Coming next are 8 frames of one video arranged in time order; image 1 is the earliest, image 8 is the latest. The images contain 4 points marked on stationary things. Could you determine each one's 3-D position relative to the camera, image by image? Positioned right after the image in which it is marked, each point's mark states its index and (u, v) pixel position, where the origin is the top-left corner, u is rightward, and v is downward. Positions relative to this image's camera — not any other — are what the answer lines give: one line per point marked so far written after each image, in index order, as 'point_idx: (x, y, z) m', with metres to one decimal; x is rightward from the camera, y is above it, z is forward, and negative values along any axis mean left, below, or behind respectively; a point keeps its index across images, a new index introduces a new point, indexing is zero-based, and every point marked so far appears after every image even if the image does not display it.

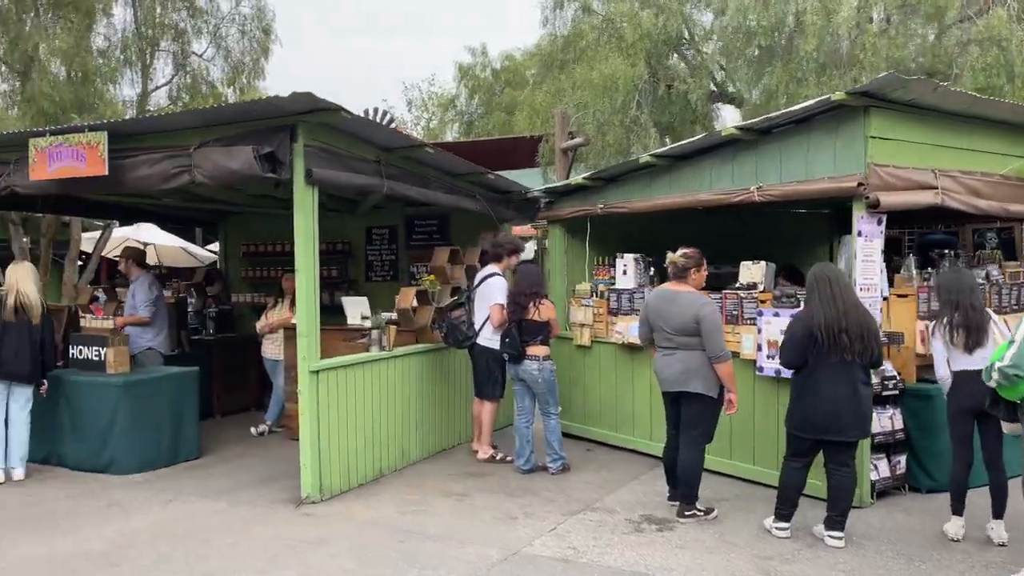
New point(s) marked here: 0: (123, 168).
0: (-2.9, +0.9, +5.8) m
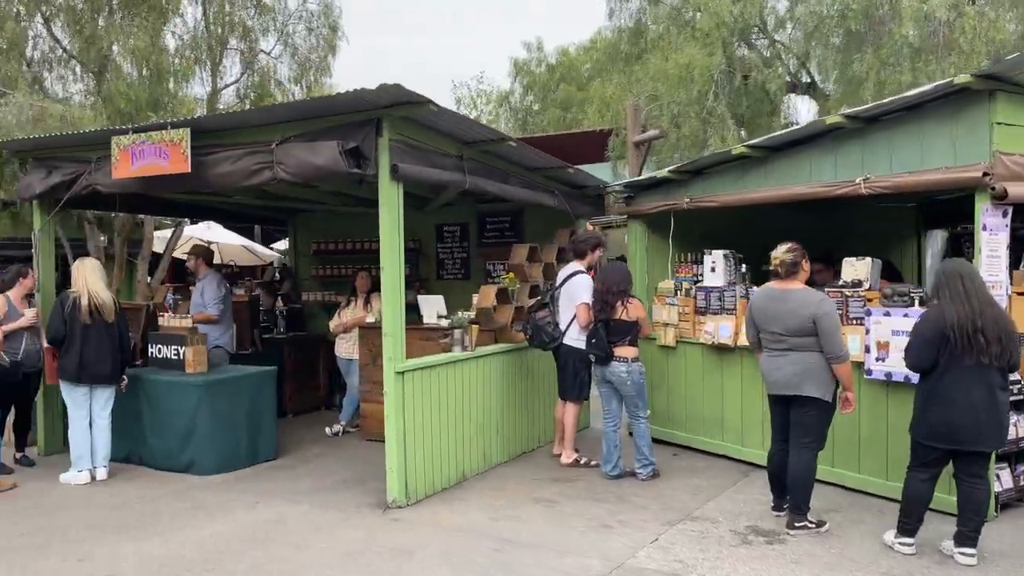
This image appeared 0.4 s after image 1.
0: (-2.2, +0.9, +5.8) m
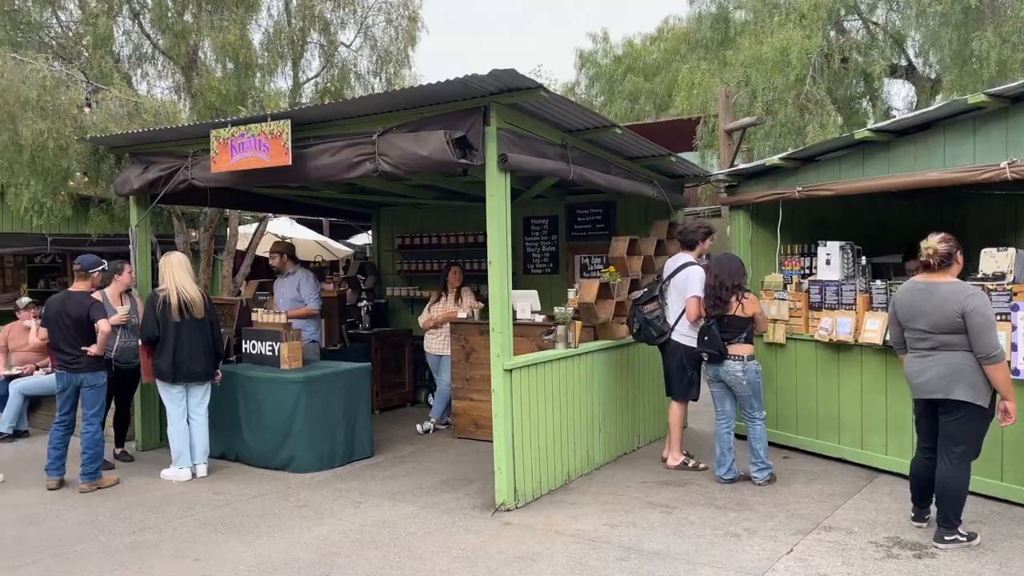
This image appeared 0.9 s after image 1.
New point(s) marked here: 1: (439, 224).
0: (-1.5, +0.9, +5.7) m
1: (-0.8, +0.7, +8.7) m
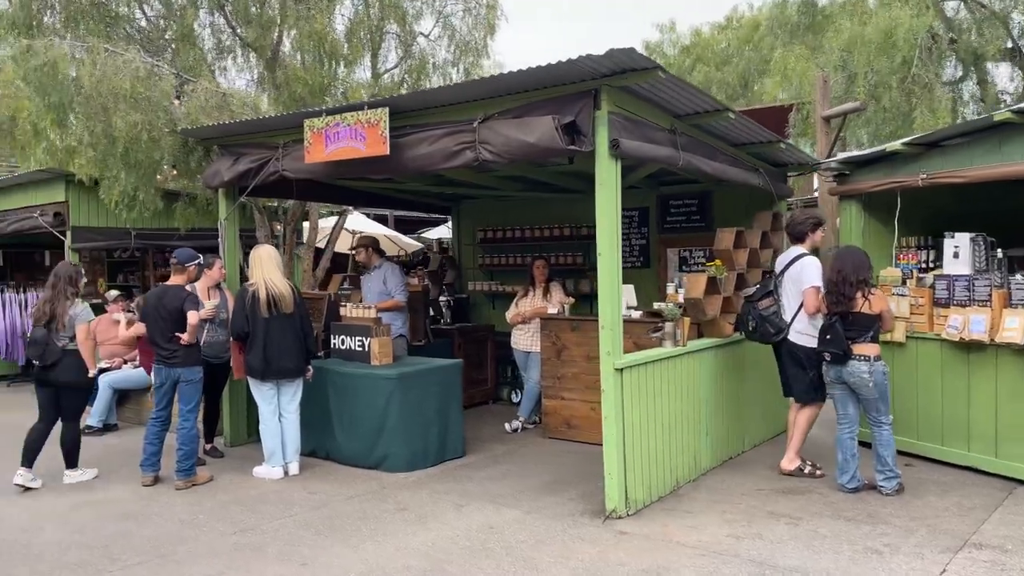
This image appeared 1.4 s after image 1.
0: (-0.8, +1.0, +5.4) m
1: (+0.1, +0.8, +8.5) m
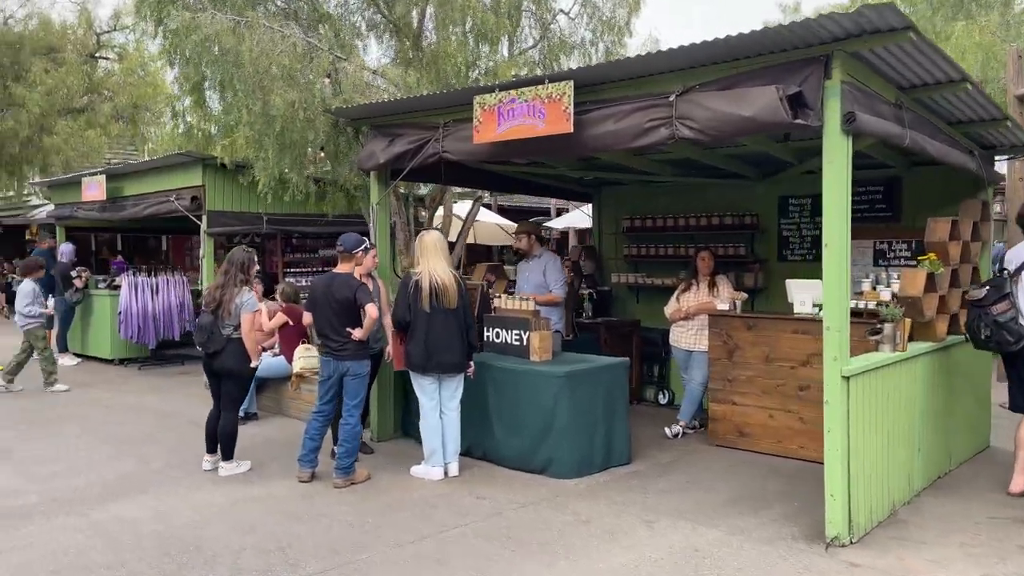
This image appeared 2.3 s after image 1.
0: (+0.5, +1.0, +5.0) m
1: (+1.6, +0.8, +7.9) m
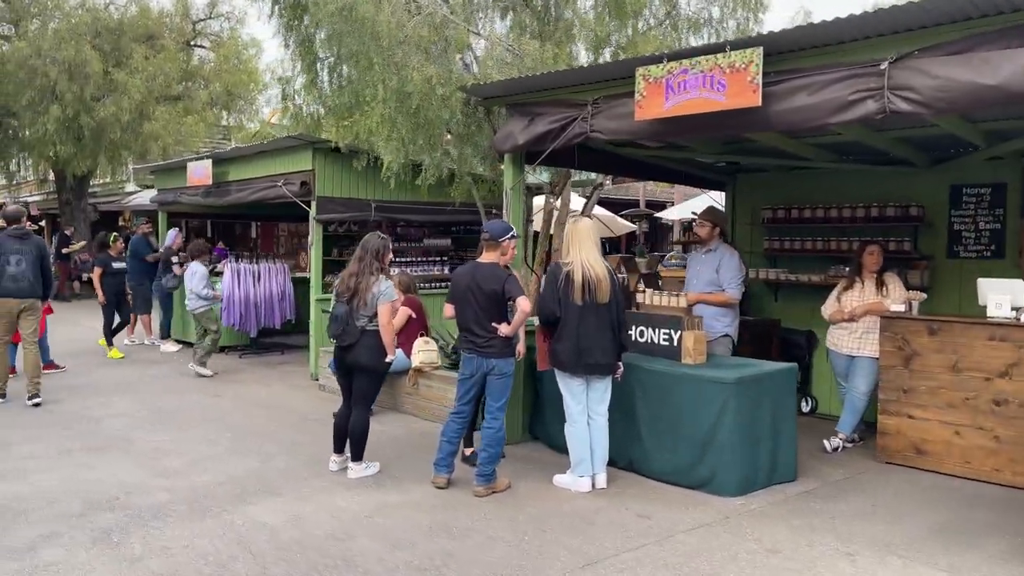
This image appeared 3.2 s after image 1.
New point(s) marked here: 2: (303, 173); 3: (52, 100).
0: (+1.4, +1.0, +4.4) m
1: (+2.8, +0.9, +7.2) m
2: (-2.3, +1.3, +8.7) m
3: (-9.3, +3.8, +16.1) m
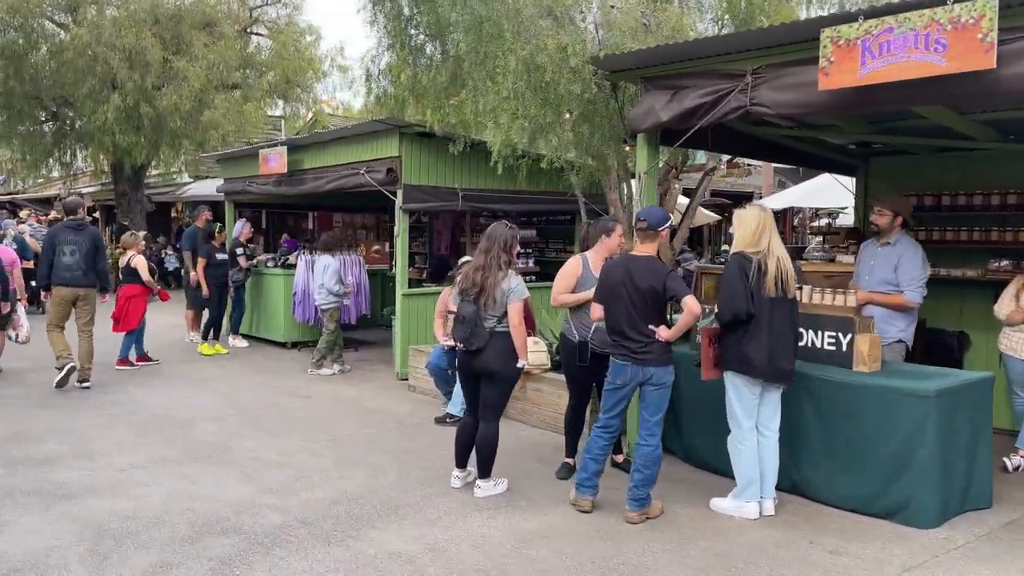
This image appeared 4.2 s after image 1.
0: (+2.3, +1.1, +3.6) m
1: (+3.8, +0.9, +6.4) m
2: (-1.3, +1.3, +8.1) m
3: (-8.0, +4.0, +15.8) m
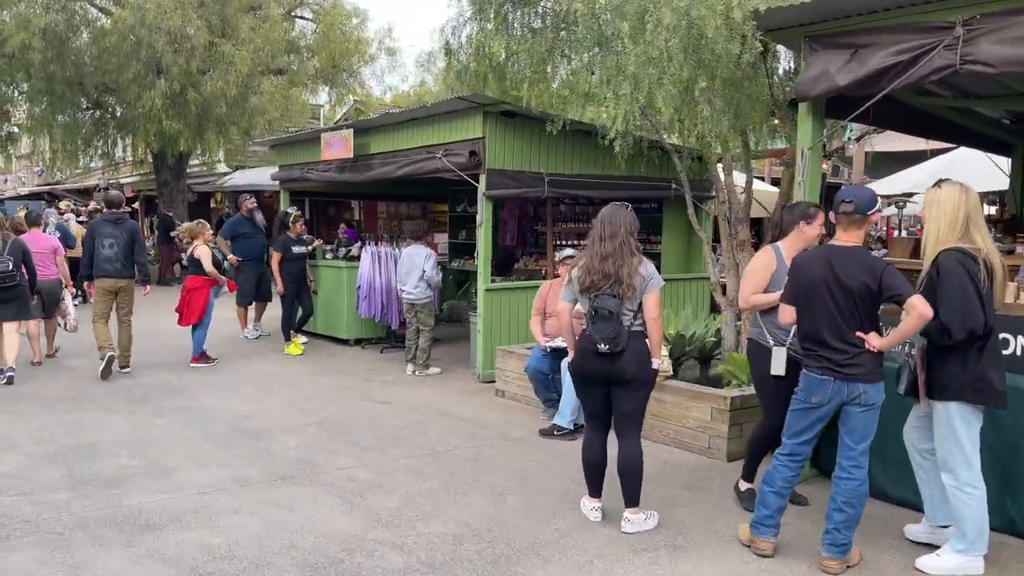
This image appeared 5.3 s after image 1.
0: (+3.0, +1.1, +2.8) m
1: (+4.6, +0.9, +5.5) m
2: (-0.4, +1.4, +7.4) m
3: (-6.9, +4.1, +15.2) m
